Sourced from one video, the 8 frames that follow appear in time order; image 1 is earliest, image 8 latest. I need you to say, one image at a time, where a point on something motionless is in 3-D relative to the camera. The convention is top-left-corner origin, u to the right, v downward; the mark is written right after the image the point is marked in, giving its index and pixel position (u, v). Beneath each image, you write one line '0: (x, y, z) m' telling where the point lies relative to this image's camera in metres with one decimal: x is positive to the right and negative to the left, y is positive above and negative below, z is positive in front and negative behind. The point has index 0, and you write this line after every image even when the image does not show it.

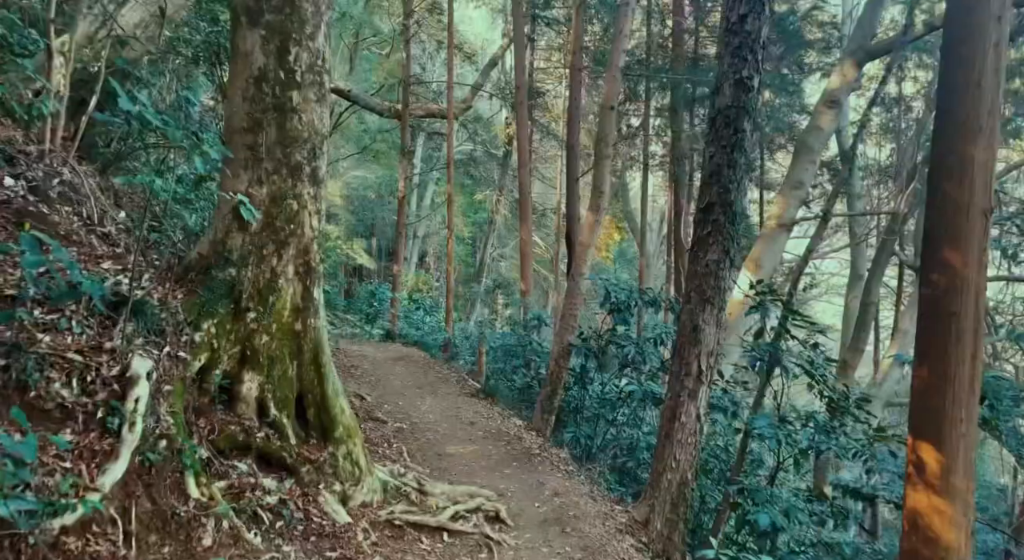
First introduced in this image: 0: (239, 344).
0: (-1.8, -0.4, +5.4) m
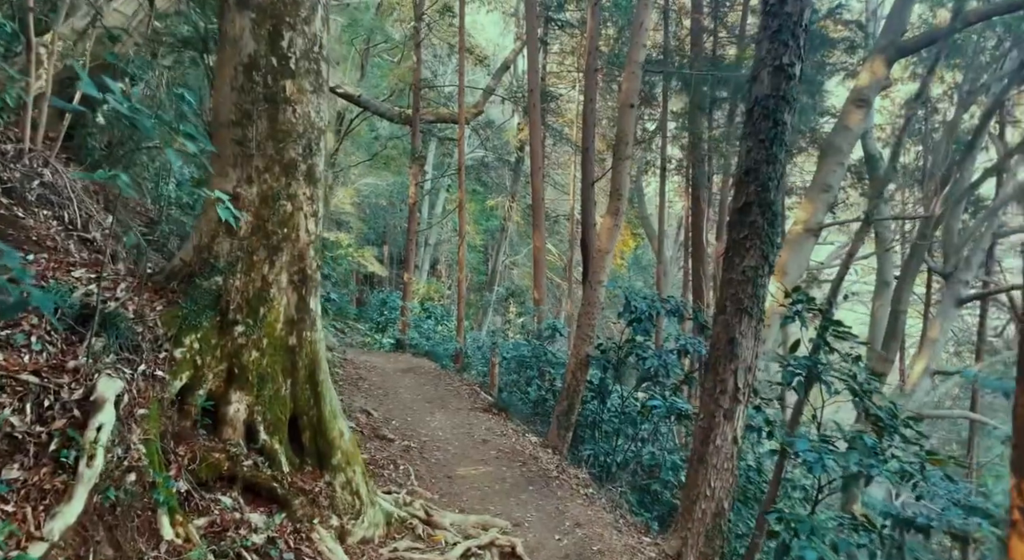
0: (-1.7, -0.5, +4.9) m
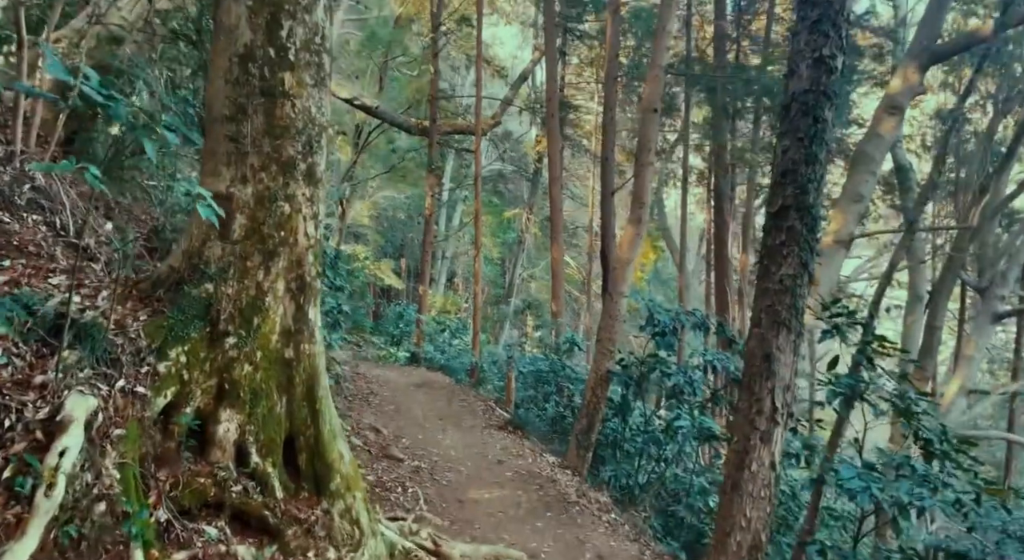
0: (-1.6, -0.5, +4.4) m
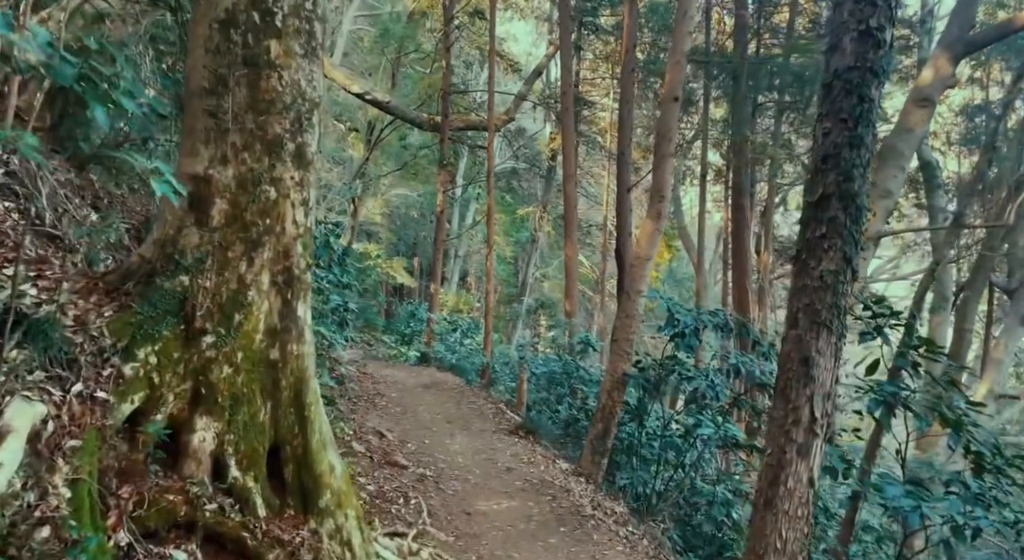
0: (-1.6, -0.5, +4.0) m
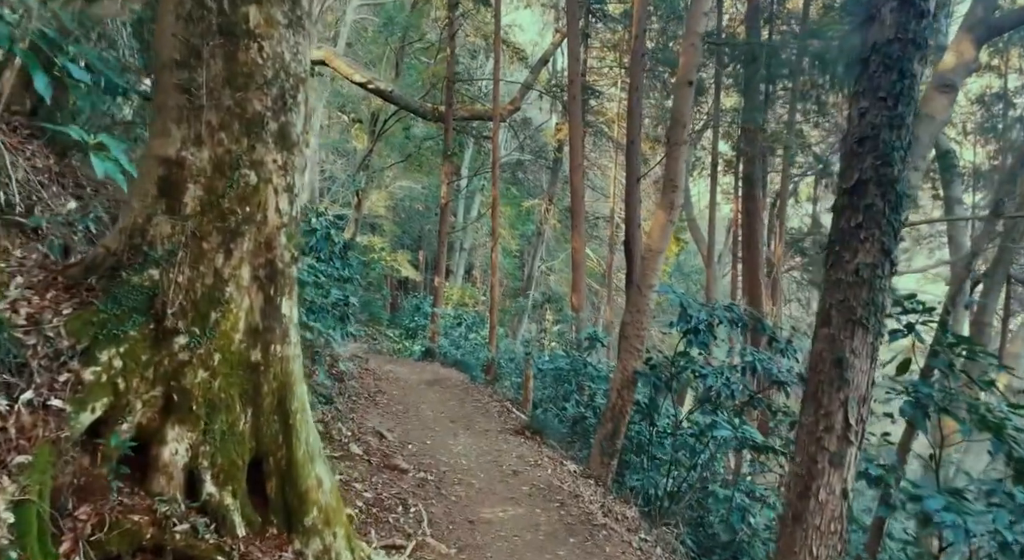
0: (-1.5, -0.5, +3.6) m
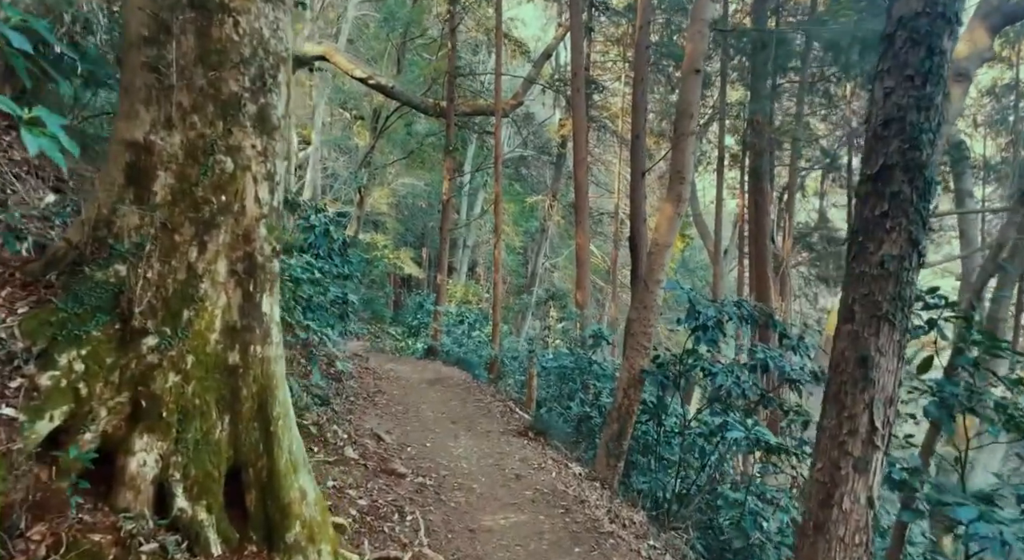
0: (-1.6, -0.4, +3.3) m
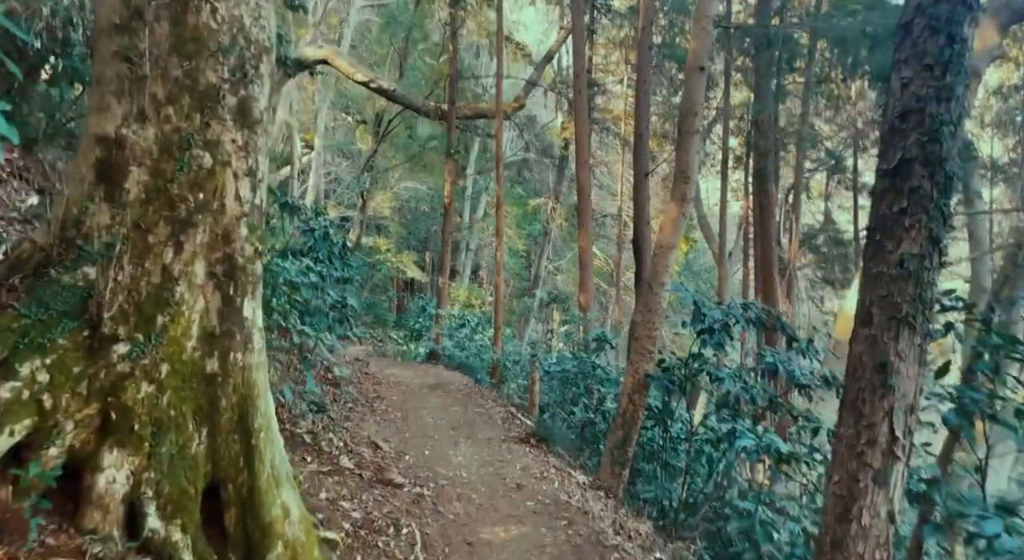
0: (-1.6, -0.5, +3.0) m
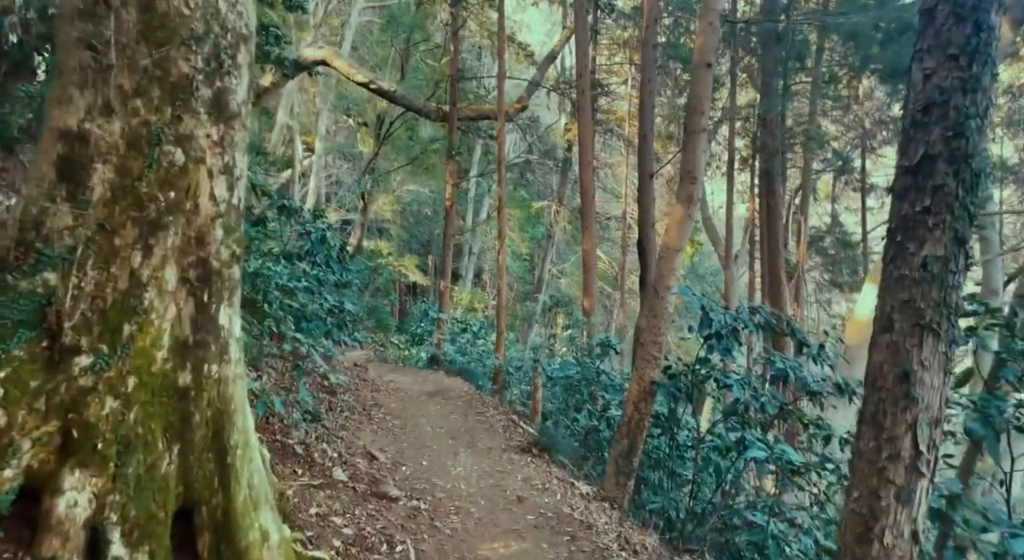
0: (-1.6, -0.5, +2.8) m
